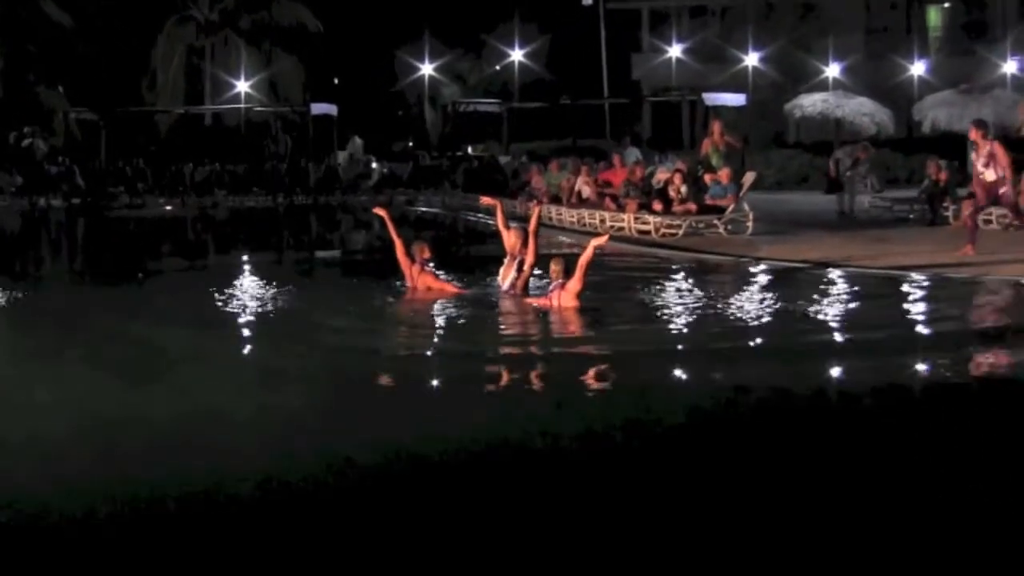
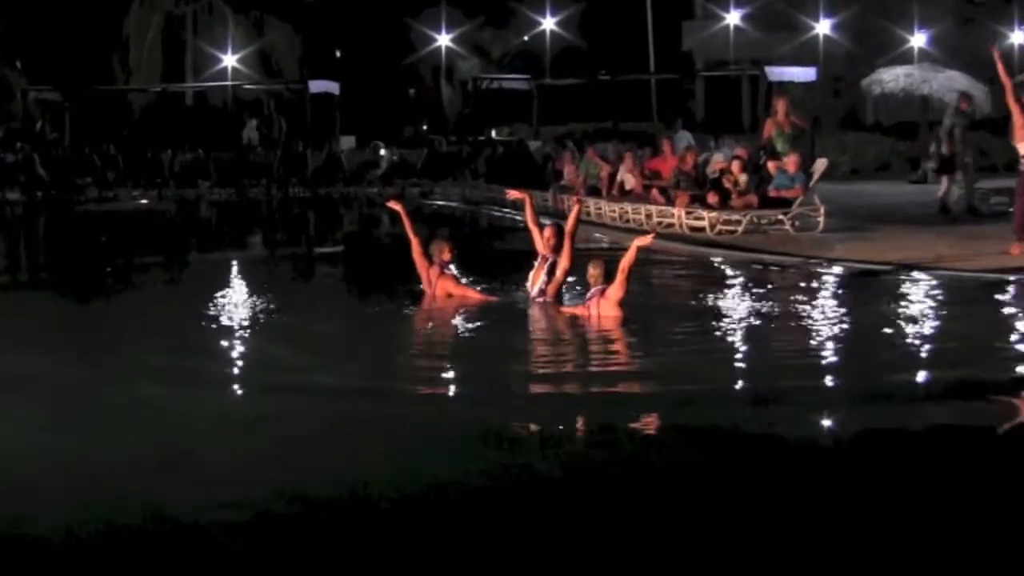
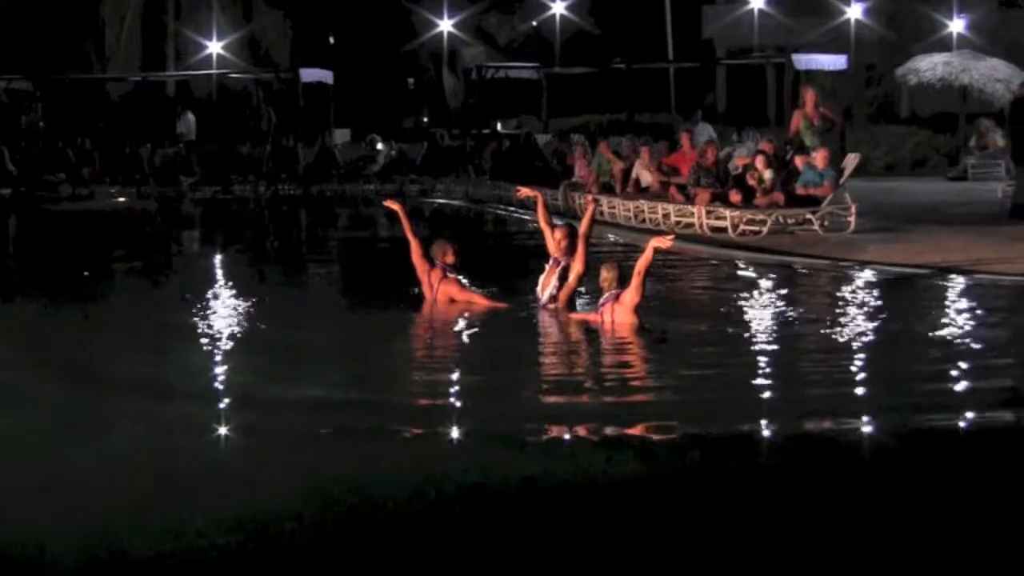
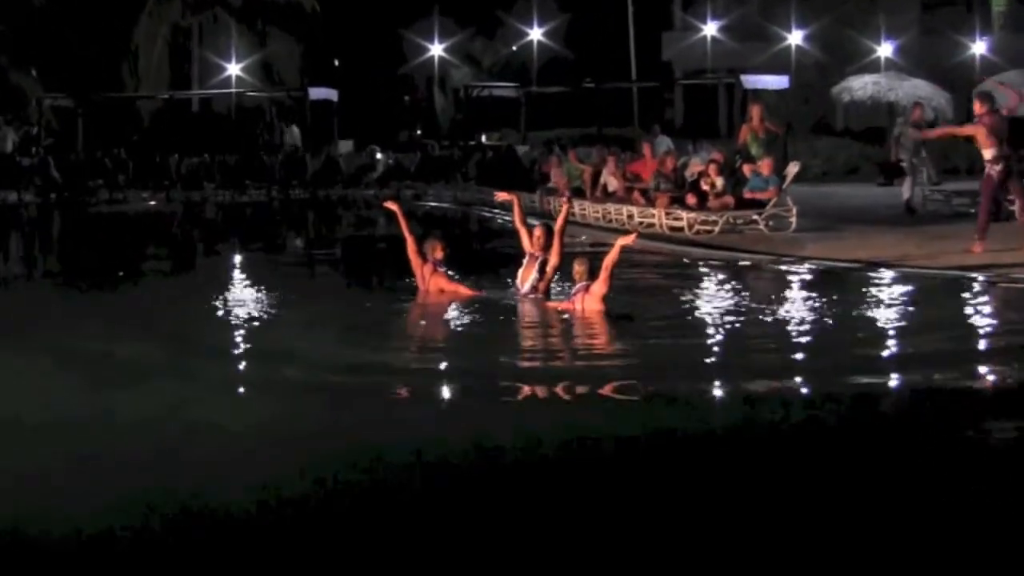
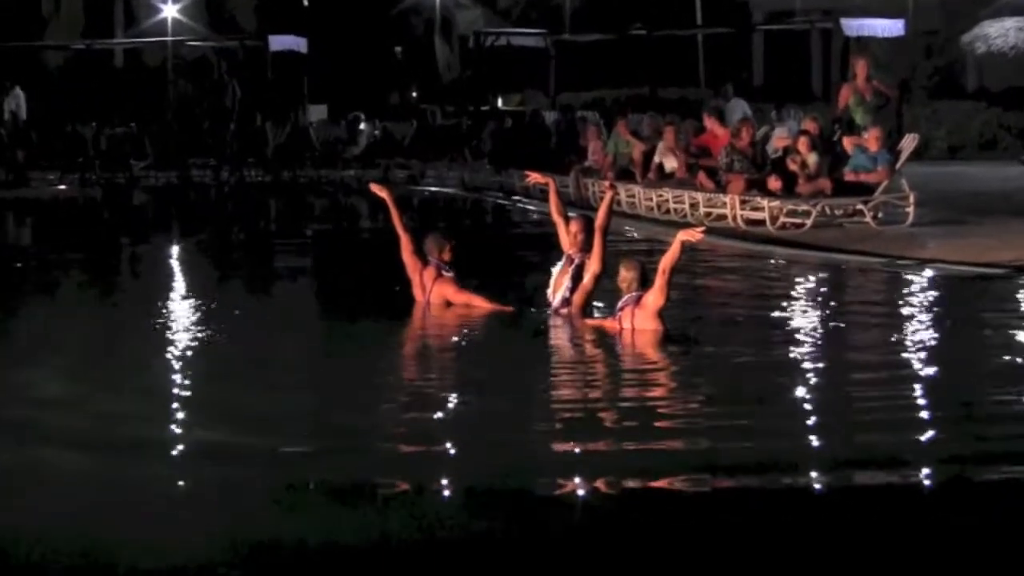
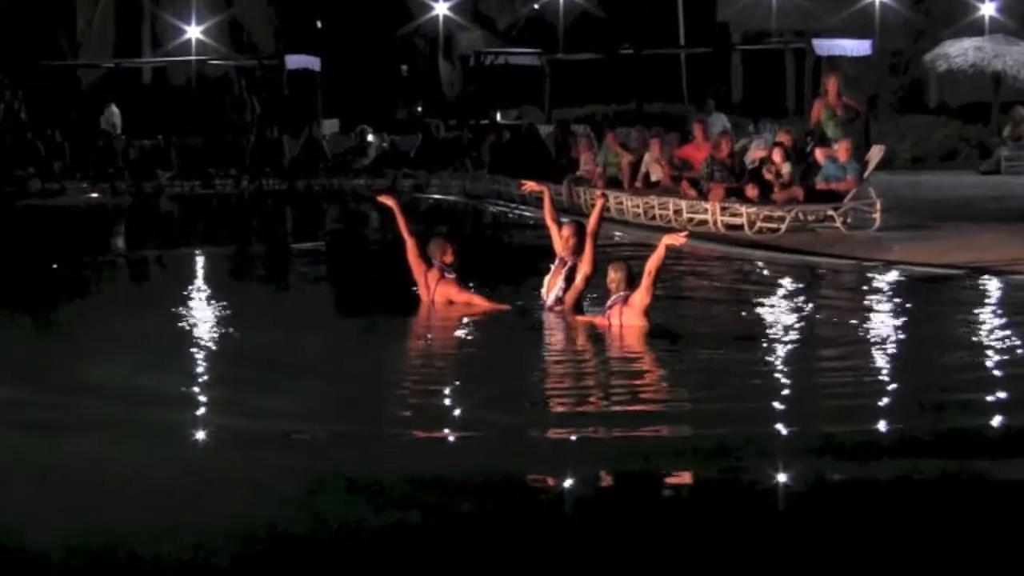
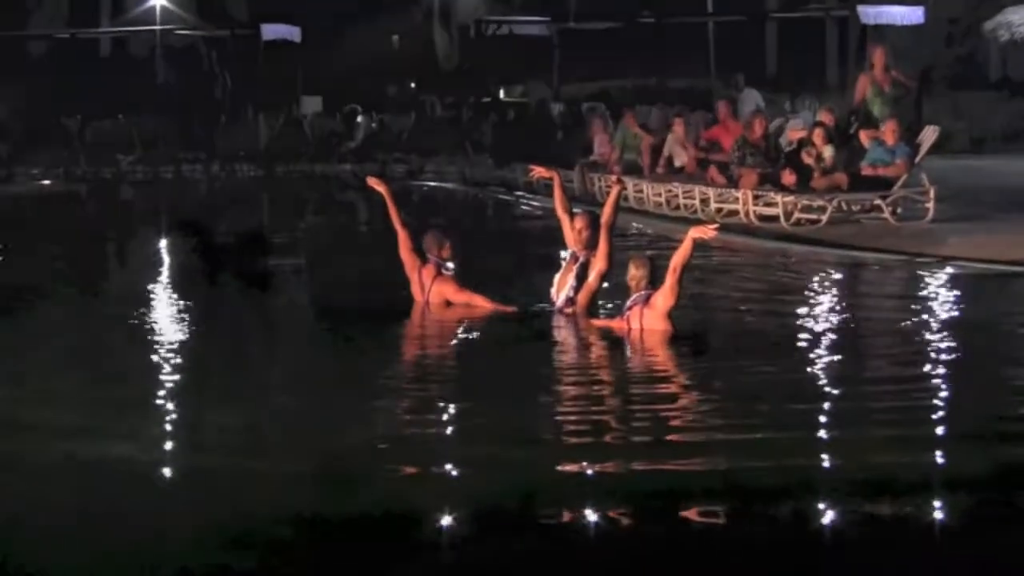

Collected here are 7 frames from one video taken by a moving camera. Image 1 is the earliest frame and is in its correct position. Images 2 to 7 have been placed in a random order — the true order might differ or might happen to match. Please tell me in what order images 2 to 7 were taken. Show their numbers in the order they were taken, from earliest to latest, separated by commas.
4, 2, 3, 6, 5, 7
